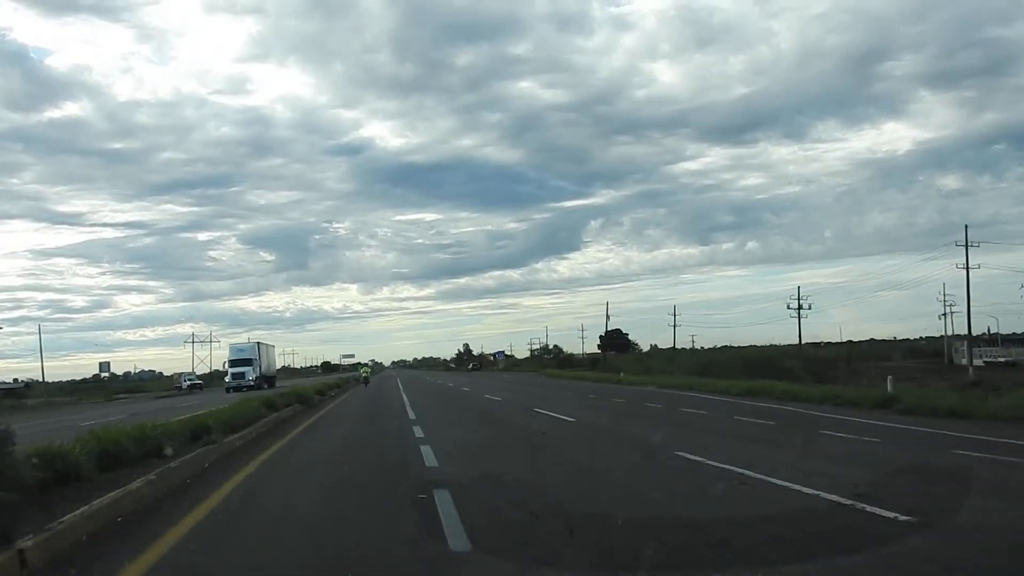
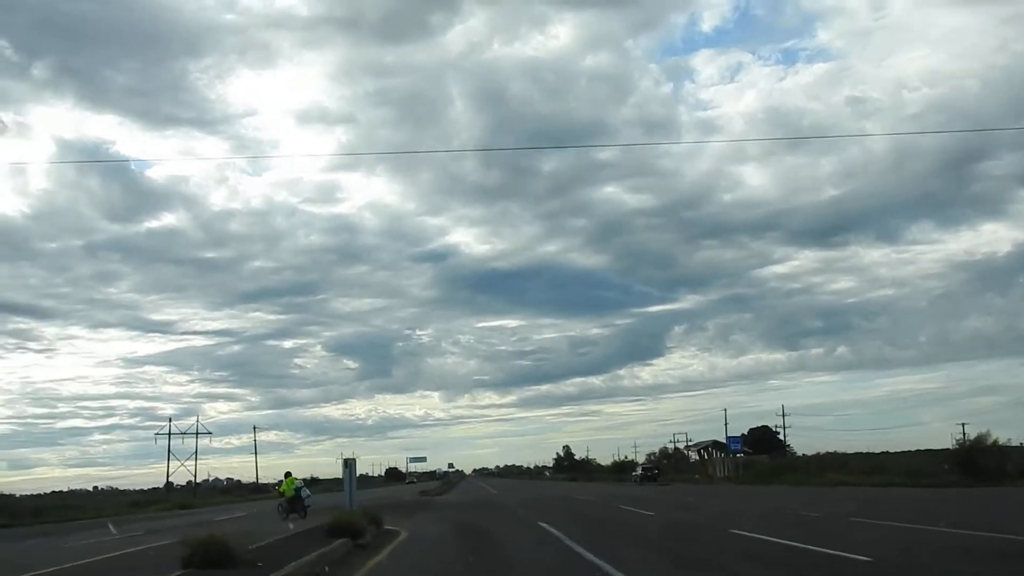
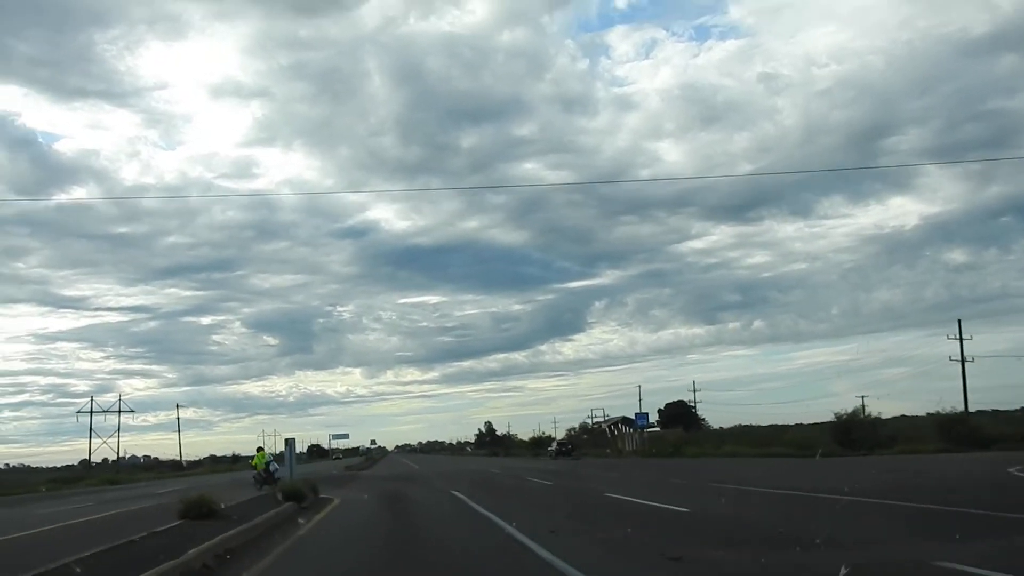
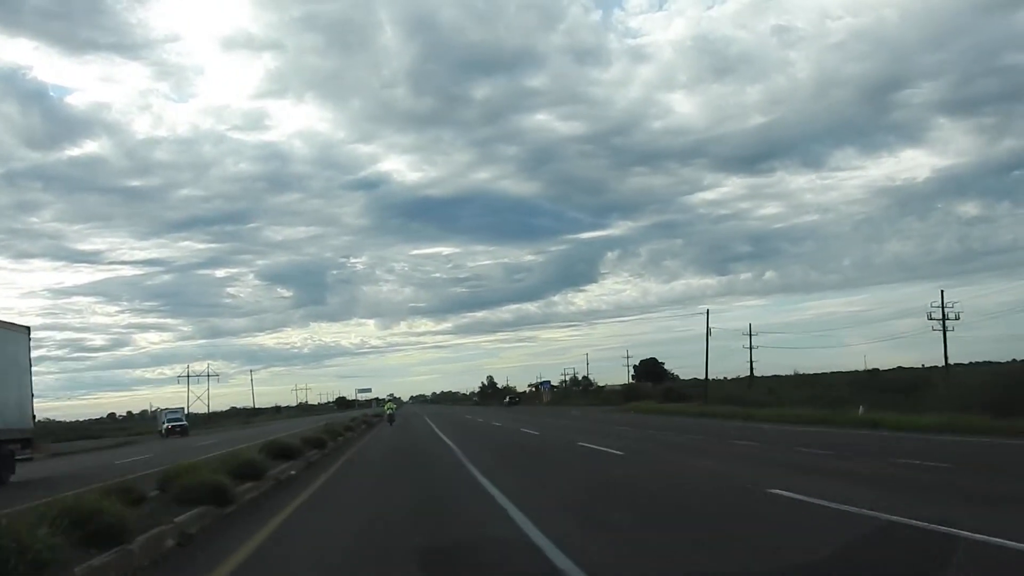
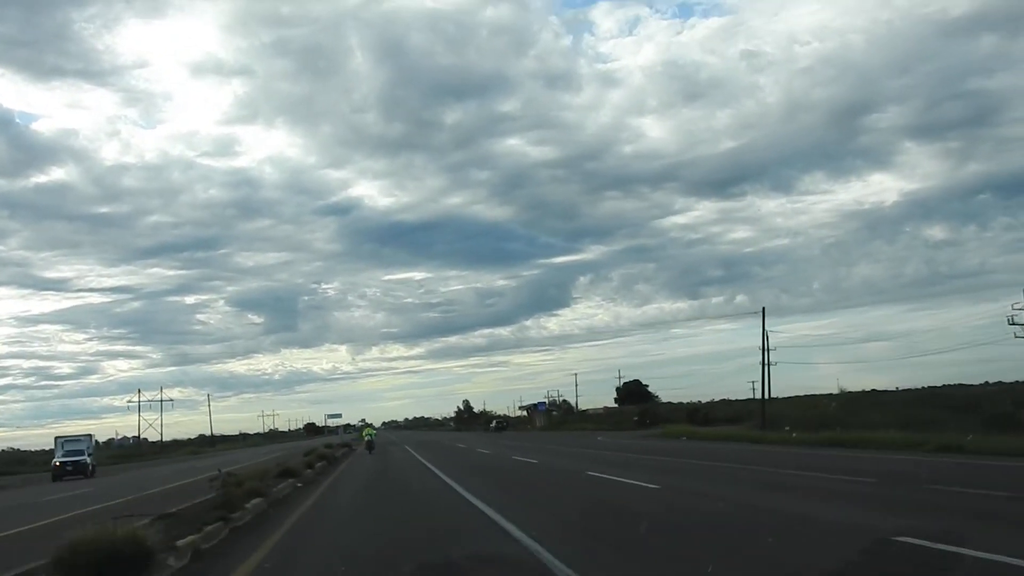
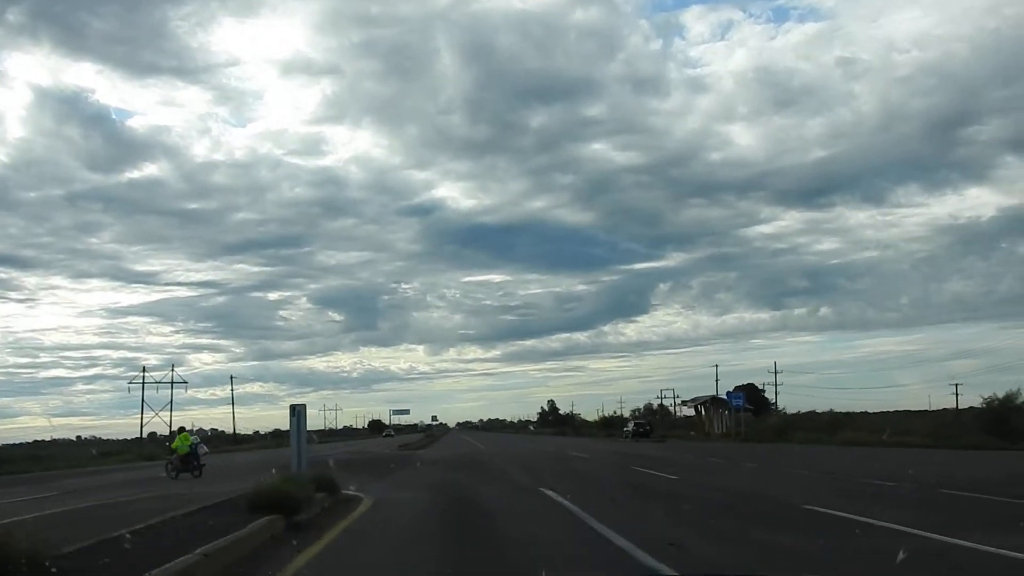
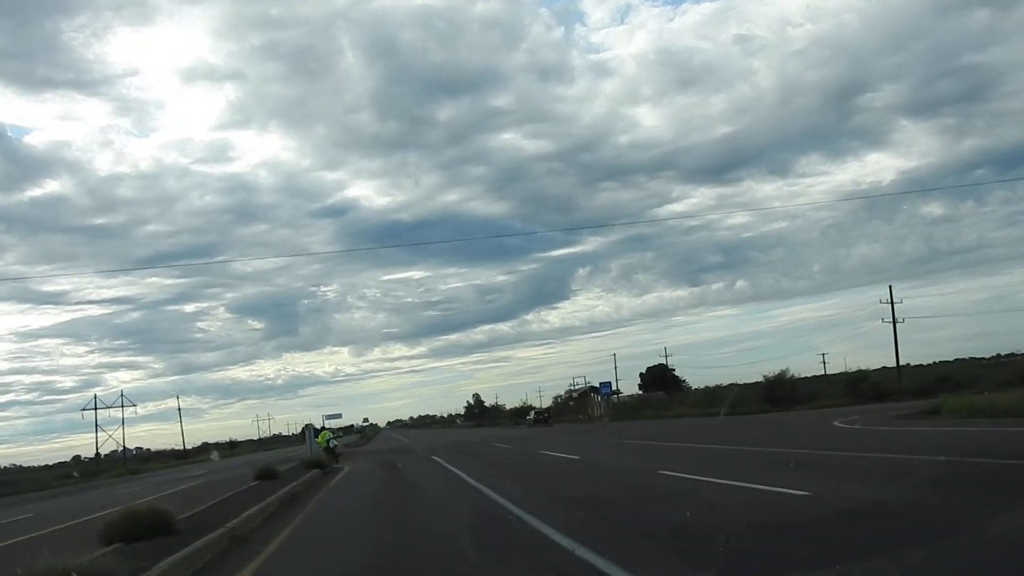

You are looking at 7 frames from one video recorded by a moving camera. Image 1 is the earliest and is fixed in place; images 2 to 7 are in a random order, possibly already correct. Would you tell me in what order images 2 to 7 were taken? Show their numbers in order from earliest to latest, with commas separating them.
4, 5, 7, 3, 2, 6
